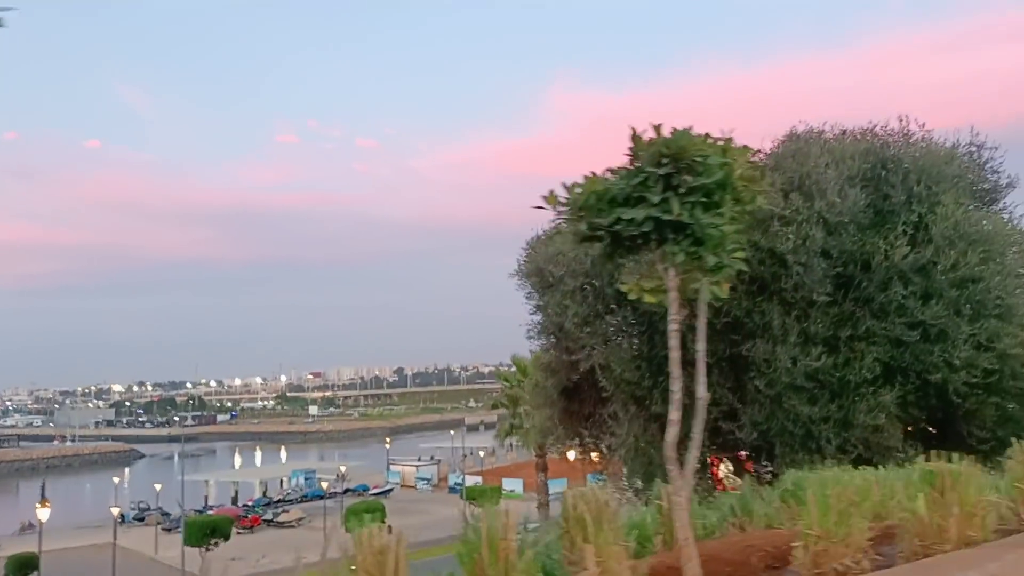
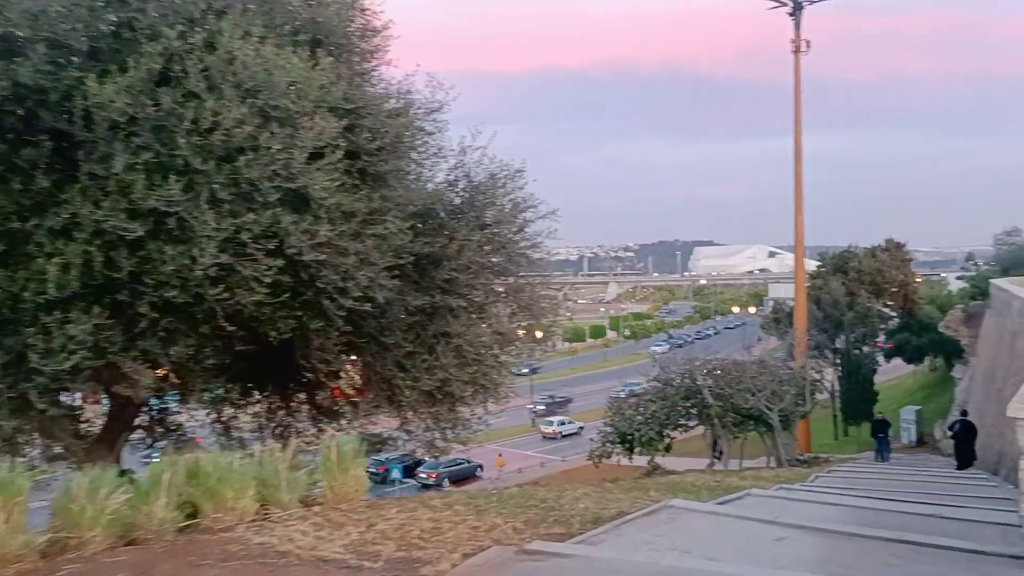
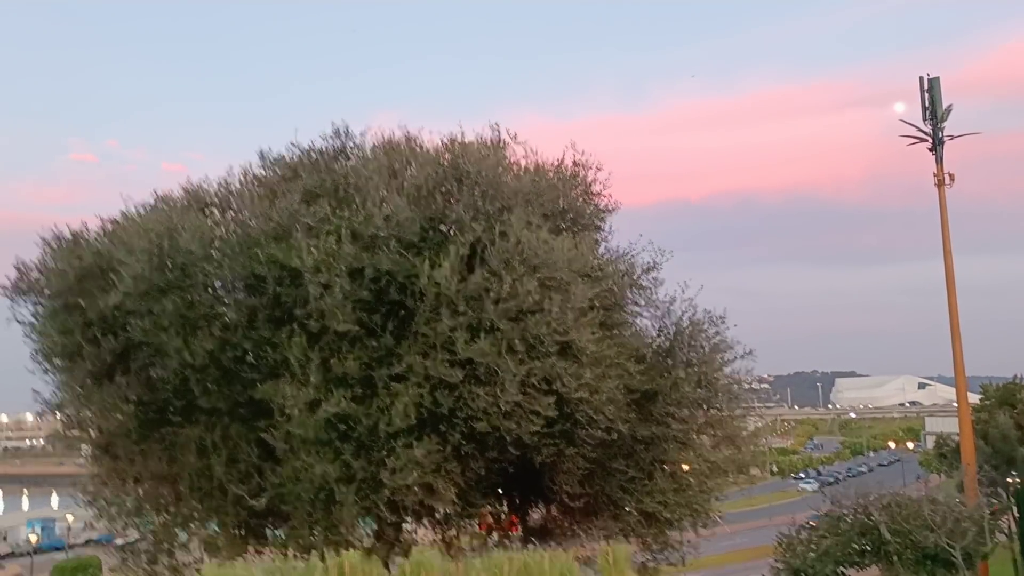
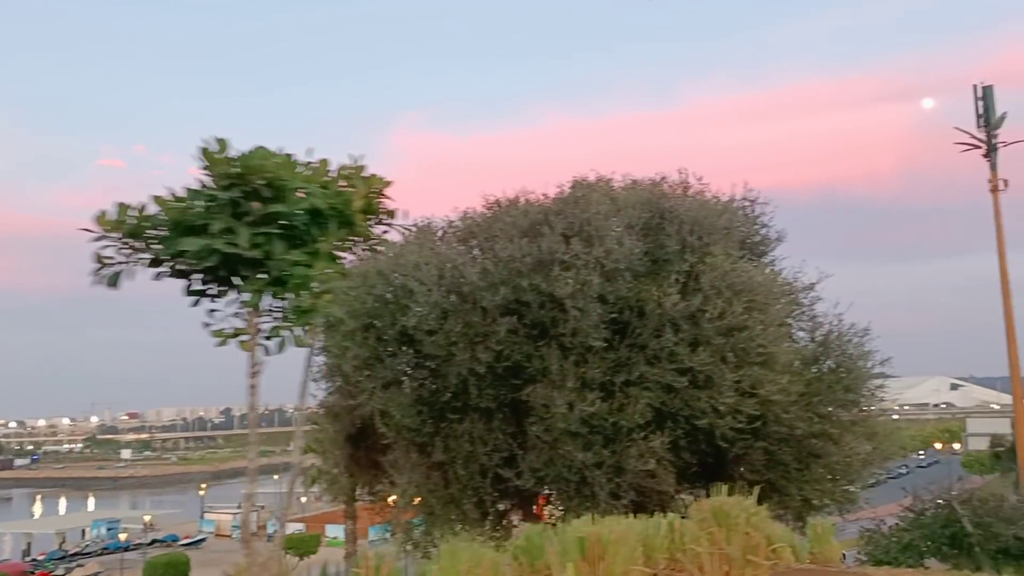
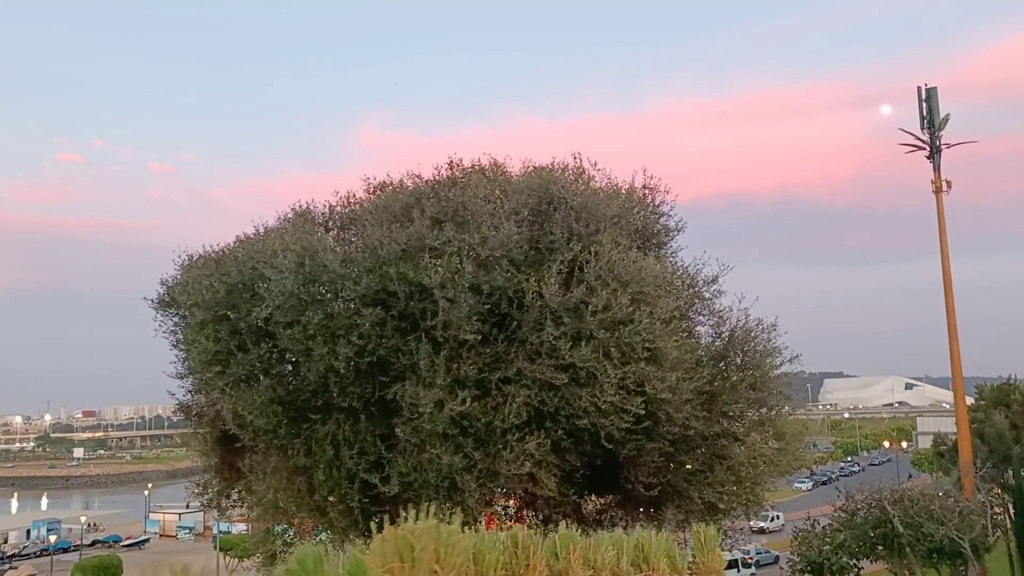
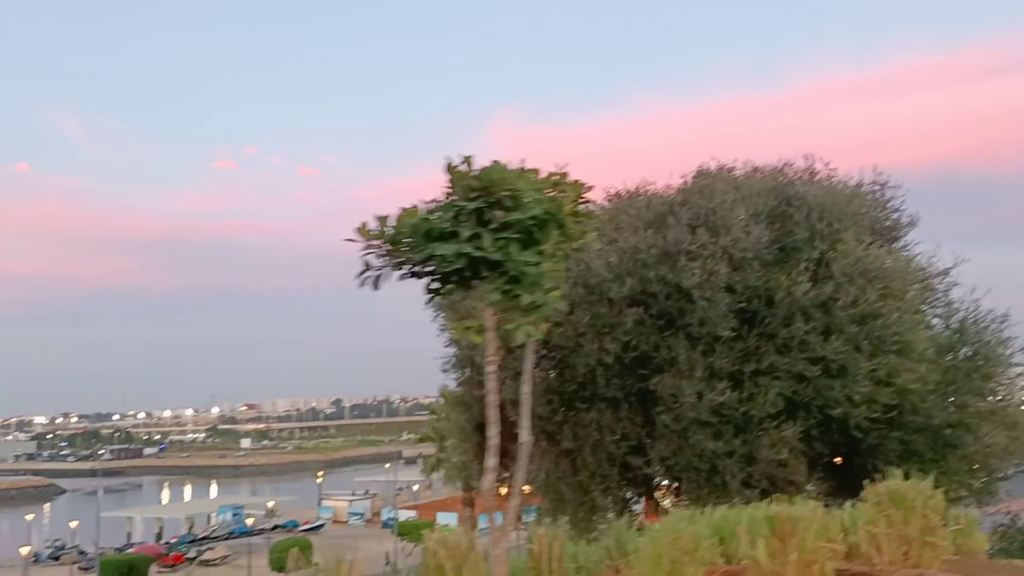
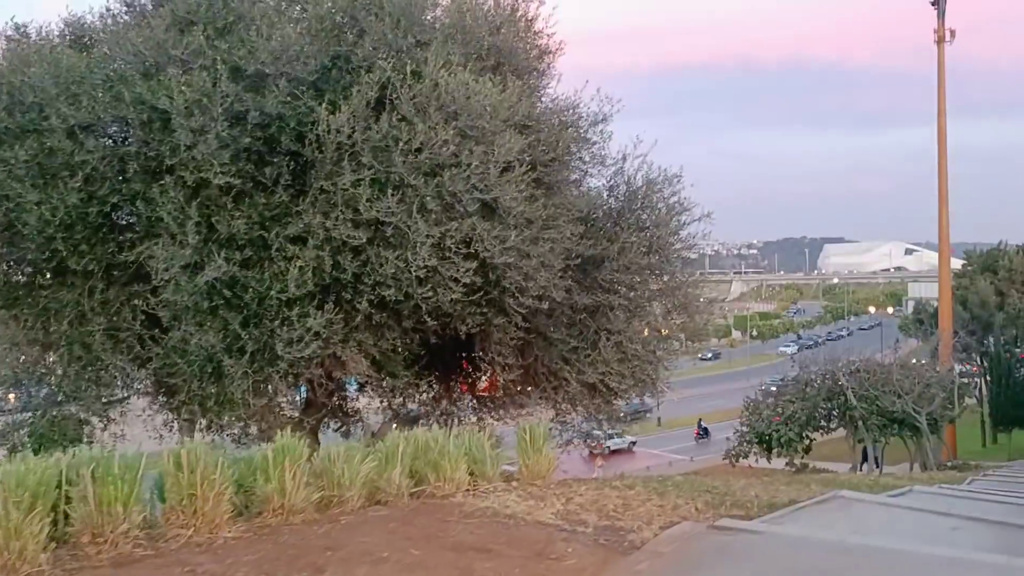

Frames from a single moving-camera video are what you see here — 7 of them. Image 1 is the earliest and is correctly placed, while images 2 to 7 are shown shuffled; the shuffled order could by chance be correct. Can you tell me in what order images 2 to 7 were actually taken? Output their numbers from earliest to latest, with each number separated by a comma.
6, 4, 5, 3, 7, 2
